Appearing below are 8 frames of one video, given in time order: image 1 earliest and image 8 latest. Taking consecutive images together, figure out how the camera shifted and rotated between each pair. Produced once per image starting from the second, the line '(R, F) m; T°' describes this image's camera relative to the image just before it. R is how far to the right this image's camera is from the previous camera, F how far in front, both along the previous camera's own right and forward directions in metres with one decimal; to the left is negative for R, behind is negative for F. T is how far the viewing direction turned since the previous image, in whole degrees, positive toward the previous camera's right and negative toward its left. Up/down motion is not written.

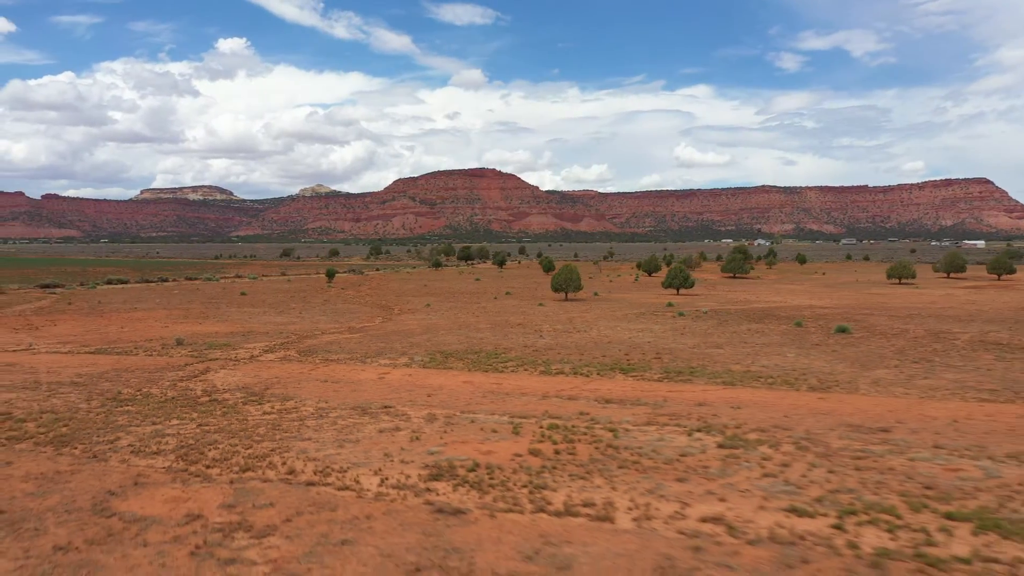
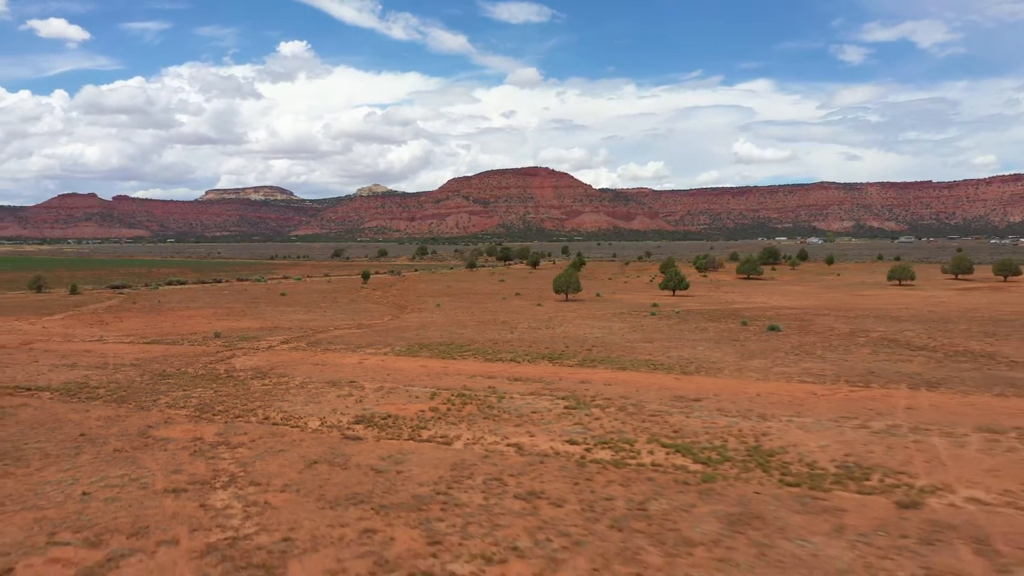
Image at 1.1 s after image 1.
(+2.1, -3.6) m; -4°
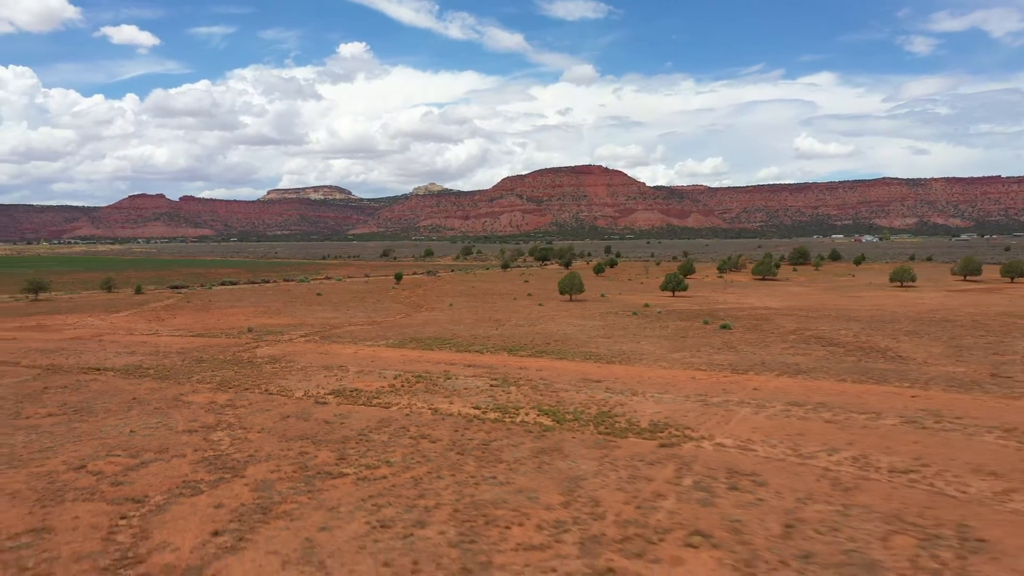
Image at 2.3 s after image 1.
(+2.2, -3.7) m; -4°
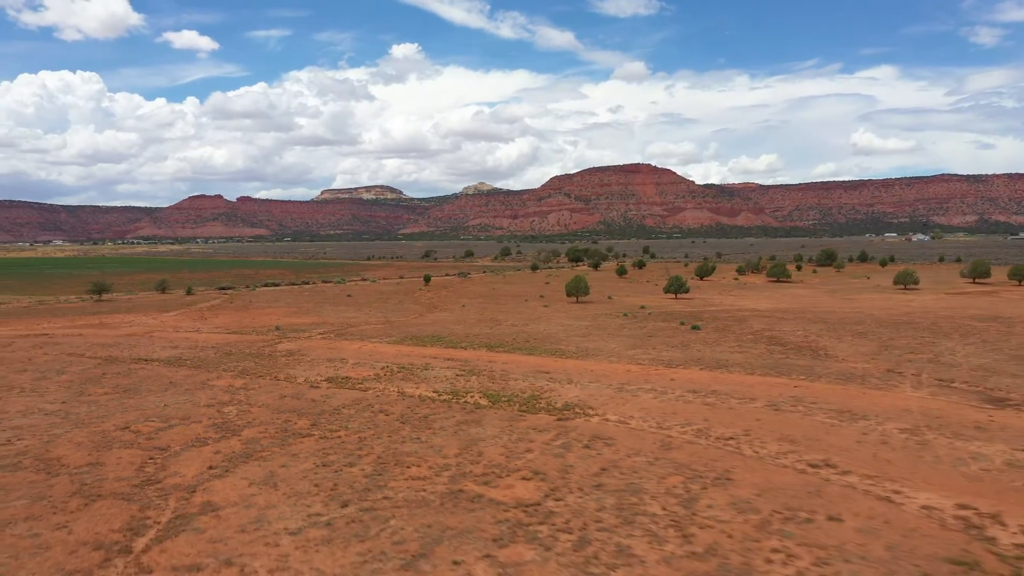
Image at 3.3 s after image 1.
(+2.1, -3.3) m; -4°
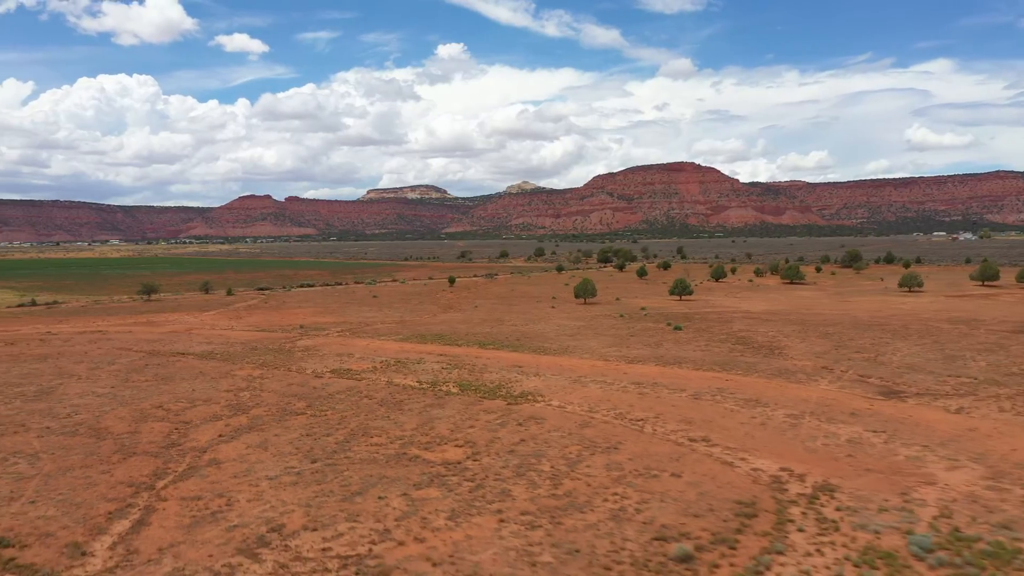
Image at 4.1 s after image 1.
(+1.8, -3.0) m; -3°
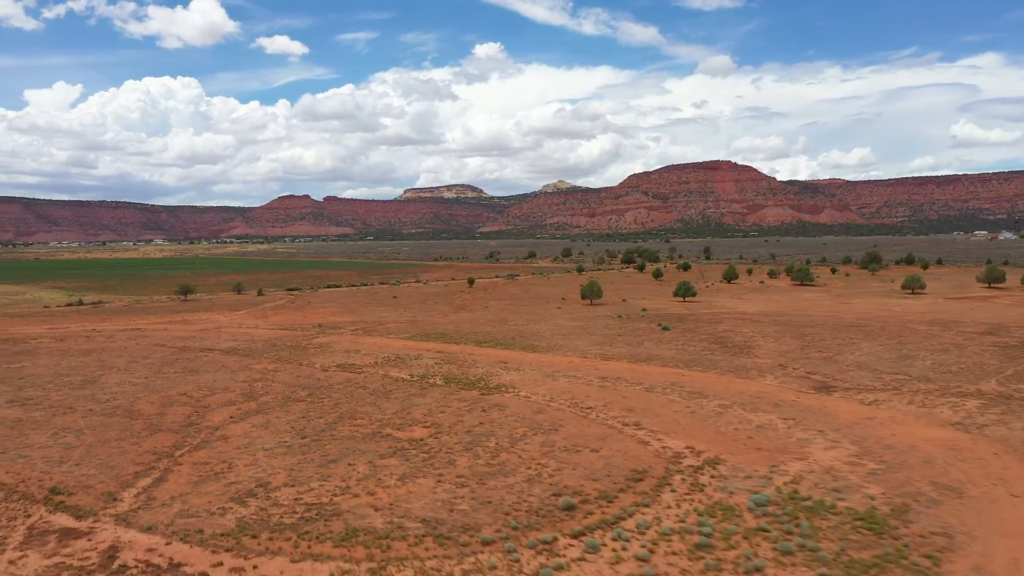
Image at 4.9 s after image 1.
(+1.5, -2.6) m; -3°
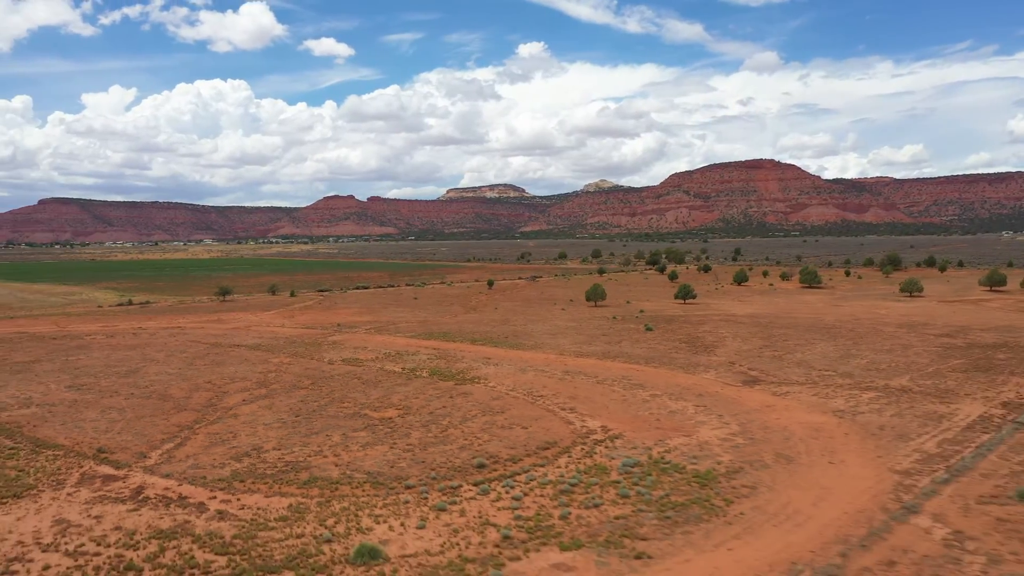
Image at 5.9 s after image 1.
(+2.1, -3.5) m; -3°
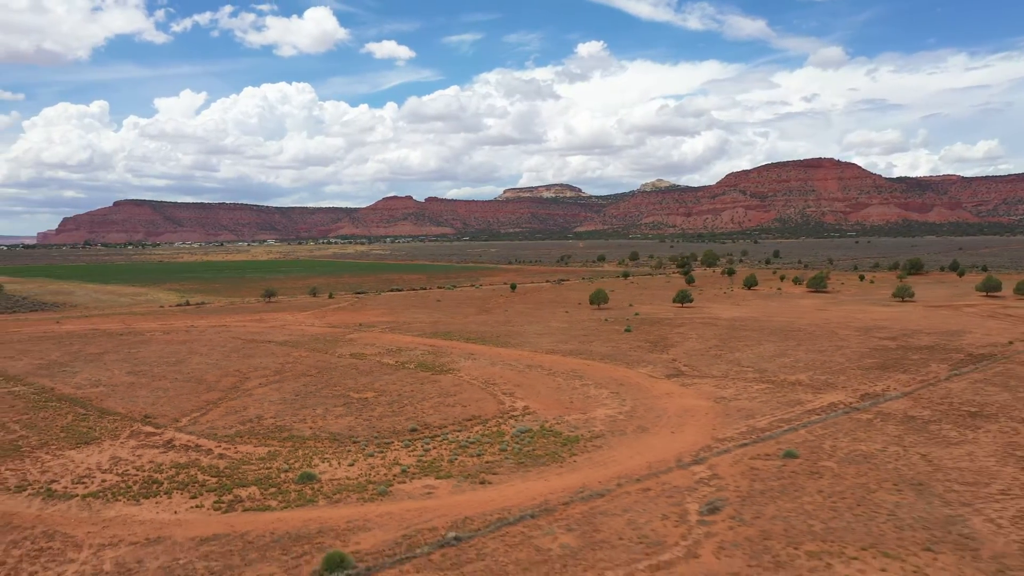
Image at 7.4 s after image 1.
(+3.2, -5.1) m; -4°
